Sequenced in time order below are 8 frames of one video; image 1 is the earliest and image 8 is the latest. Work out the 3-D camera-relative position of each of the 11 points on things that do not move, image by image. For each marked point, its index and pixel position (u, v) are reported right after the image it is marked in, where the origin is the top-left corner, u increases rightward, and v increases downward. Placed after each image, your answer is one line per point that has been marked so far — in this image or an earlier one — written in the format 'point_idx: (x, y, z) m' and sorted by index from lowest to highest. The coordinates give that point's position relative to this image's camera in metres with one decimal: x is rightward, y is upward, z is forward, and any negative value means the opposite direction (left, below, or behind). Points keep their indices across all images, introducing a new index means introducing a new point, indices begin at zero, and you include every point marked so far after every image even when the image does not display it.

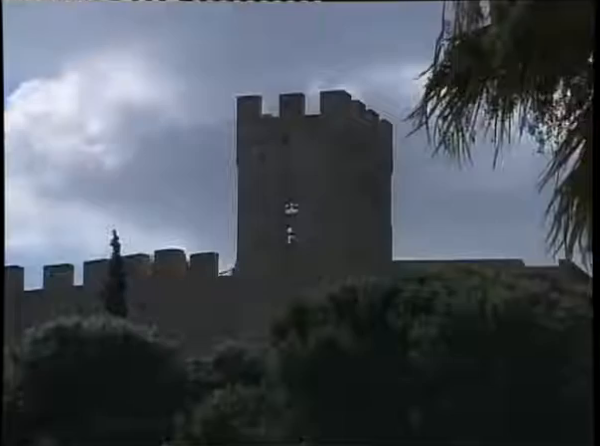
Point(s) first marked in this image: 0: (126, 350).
0: (-0.5, -0.4, +3.7) m
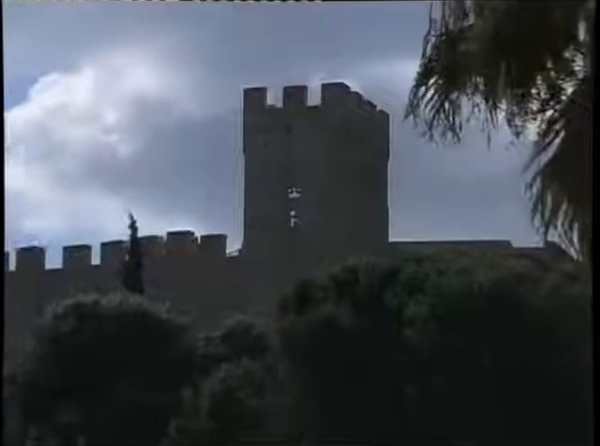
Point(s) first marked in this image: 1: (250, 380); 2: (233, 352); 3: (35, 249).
0: (-0.4, -0.3, +4.0) m
1: (-0.2, -0.5, +4.0) m
2: (-0.2, -0.4, +4.0) m
3: (-0.8, -0.1, +3.9) m
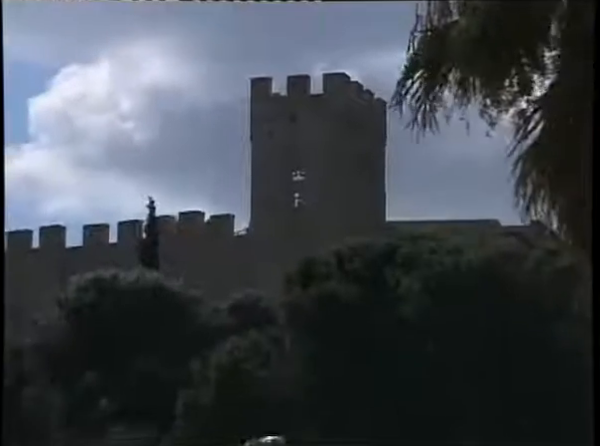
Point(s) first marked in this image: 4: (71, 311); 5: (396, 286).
0: (-0.4, -0.2, +4.3) m
1: (-0.1, -0.4, +4.3) m
2: (-0.2, -0.3, +4.3) m
3: (-0.8, 0.0, +4.2) m
4: (-0.7, -0.3, +4.2) m
5: (+0.3, -0.2, +4.3) m
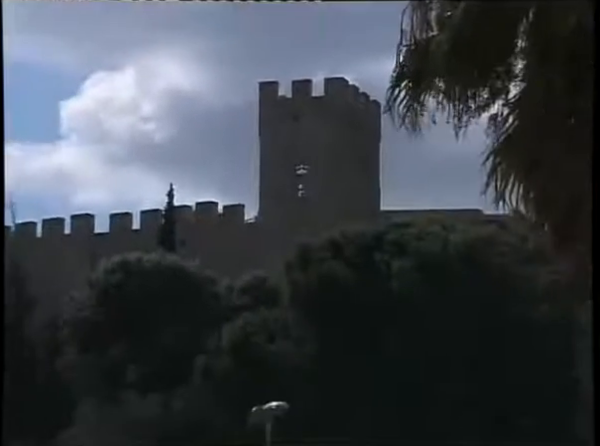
0: (-0.4, -0.2, +4.8) m
1: (-0.1, -0.4, +4.8) m
2: (-0.2, -0.3, +4.8) m
3: (-0.7, 0.0, +4.7) m
4: (-0.7, -0.2, +4.7) m
5: (+0.3, -0.2, +4.8) m
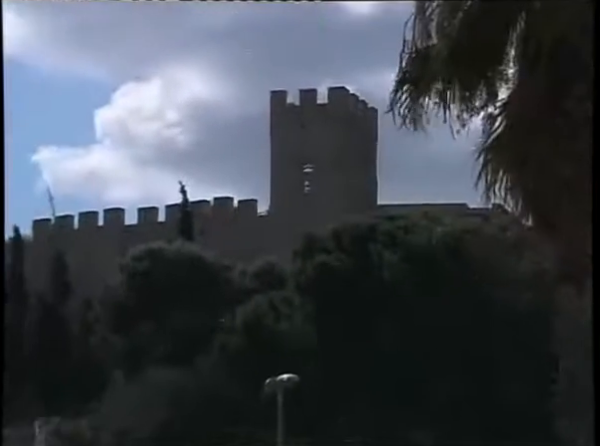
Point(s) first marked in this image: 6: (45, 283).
0: (-0.4, -0.2, +5.4) m
1: (-0.1, -0.3, +5.4) m
2: (-0.2, -0.3, +5.4) m
3: (-0.7, 0.0, +5.3) m
4: (-0.7, -0.2, +5.3) m
5: (+0.3, -0.1, +5.4) m
6: (-1.0, -0.2, +5.2) m
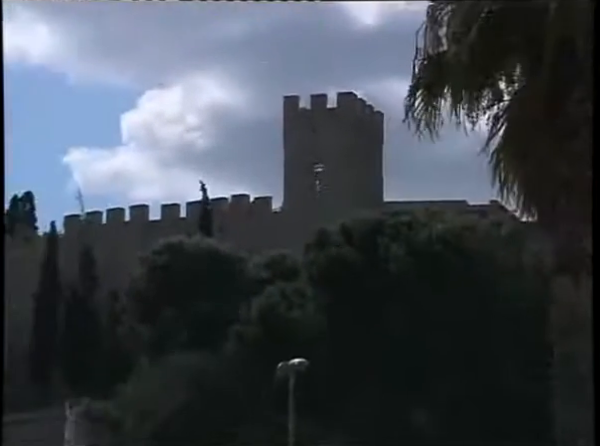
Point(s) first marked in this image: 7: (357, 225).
0: (-0.4, -0.2, +5.8) m
1: (-0.1, -0.3, +5.8) m
2: (-0.1, -0.2, +5.8) m
3: (-0.7, +0.1, +5.8) m
4: (-0.6, -0.2, +5.8) m
5: (+0.4, -0.1, +5.8) m
6: (-0.9, -0.2, +5.6) m
7: (+0.2, 0.0, +5.8) m
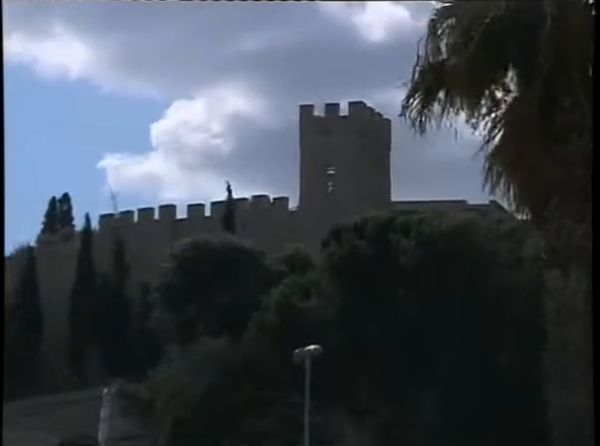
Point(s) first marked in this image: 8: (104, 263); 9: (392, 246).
0: (-0.3, -0.2, +6.4) m
1: (0.0, -0.3, +6.4) m
2: (-0.1, -0.2, +6.4) m
3: (-0.6, +0.1, +6.3) m
4: (-0.6, -0.2, +6.3) m
5: (+0.4, -0.1, +6.3) m
6: (-0.9, -0.2, +6.2) m
7: (+0.3, 0.0, +6.3) m
8: (-0.9, -0.2, +6.2) m
9: (+0.4, -0.1, +6.4) m
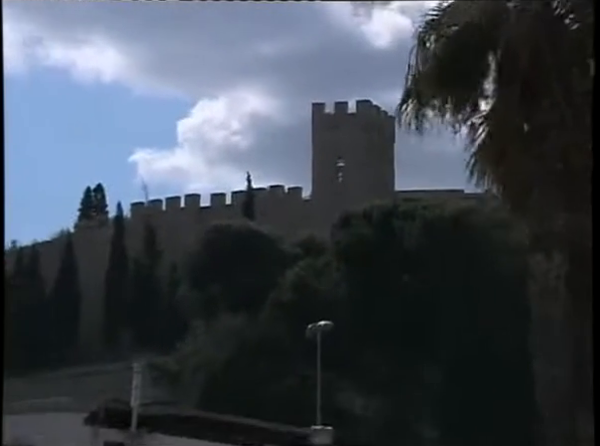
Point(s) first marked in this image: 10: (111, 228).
0: (-0.2, -0.1, +7.0) m
1: (+0.1, -0.2, +7.0) m
2: (0.0, -0.2, +7.0) m
3: (-0.5, +0.1, +7.0) m
4: (-0.5, -0.1, +7.0) m
5: (+0.5, 0.0, +7.0) m
6: (-0.8, -0.1, +6.8) m
7: (+0.4, +0.1, +7.0) m
8: (-0.8, -0.1, +6.8) m
9: (+0.5, 0.0, +7.0) m
10: (-0.9, 0.0, +6.8) m
